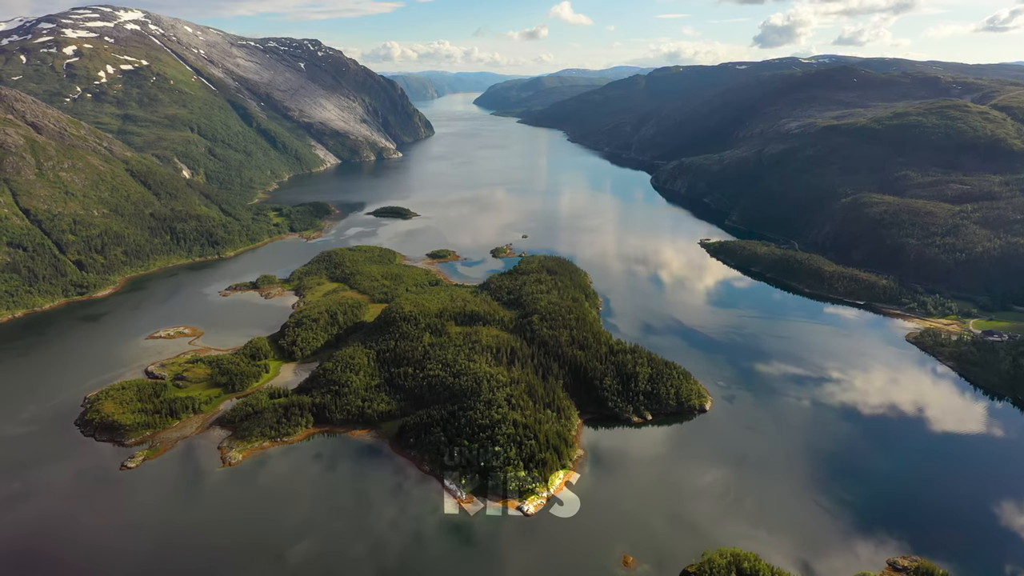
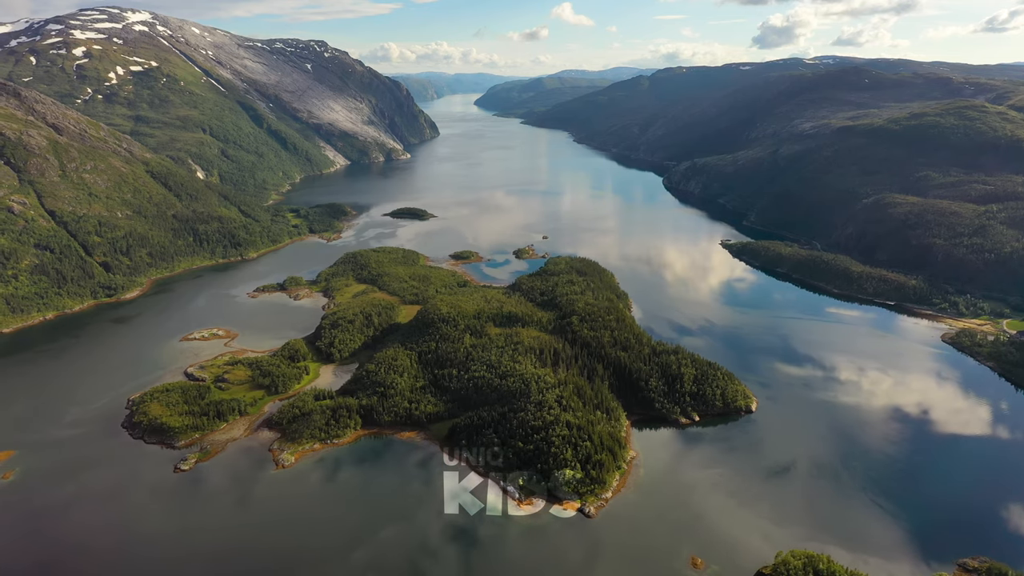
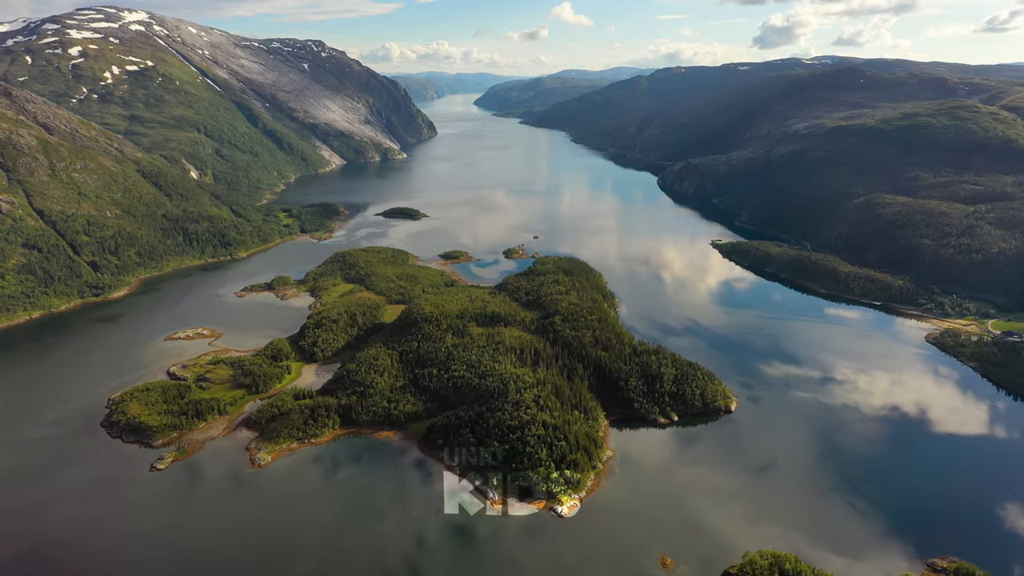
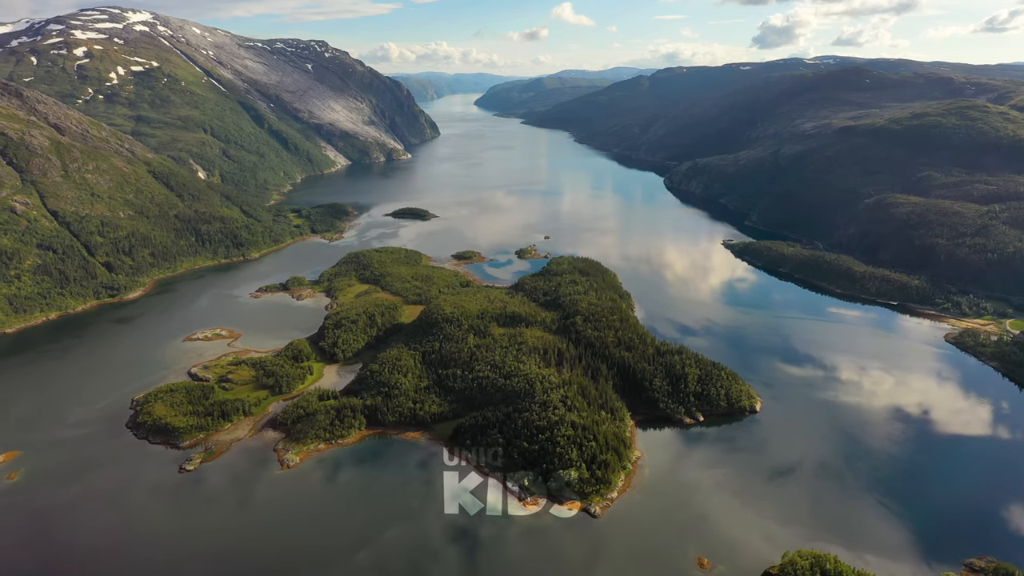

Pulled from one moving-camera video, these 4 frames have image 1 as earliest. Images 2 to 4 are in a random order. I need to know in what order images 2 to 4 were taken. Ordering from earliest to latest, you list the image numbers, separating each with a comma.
3, 2, 4
